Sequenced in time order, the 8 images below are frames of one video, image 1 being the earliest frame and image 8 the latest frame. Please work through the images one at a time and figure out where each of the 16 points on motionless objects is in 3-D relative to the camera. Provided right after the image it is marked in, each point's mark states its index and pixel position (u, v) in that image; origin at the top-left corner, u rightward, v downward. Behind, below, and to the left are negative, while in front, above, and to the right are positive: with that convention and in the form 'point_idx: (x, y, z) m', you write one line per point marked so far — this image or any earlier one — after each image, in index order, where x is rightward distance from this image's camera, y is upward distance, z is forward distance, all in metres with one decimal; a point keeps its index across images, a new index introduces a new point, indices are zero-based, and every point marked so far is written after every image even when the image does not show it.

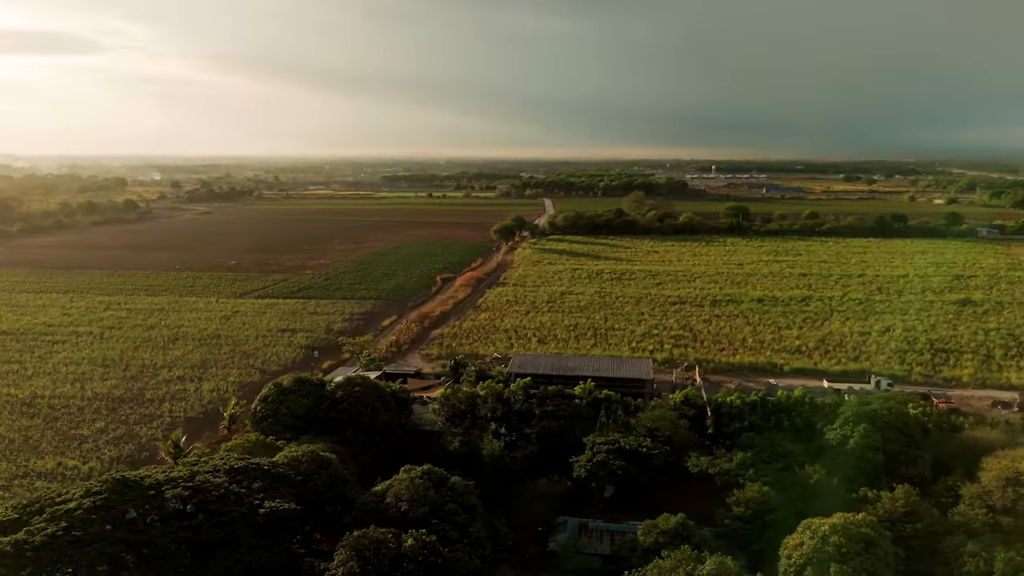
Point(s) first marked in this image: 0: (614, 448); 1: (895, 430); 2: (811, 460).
0: (+1.9, -3.1, +14.1) m
1: (+7.4, -2.8, +14.3) m
2: (+5.9, -3.4, +14.3) m
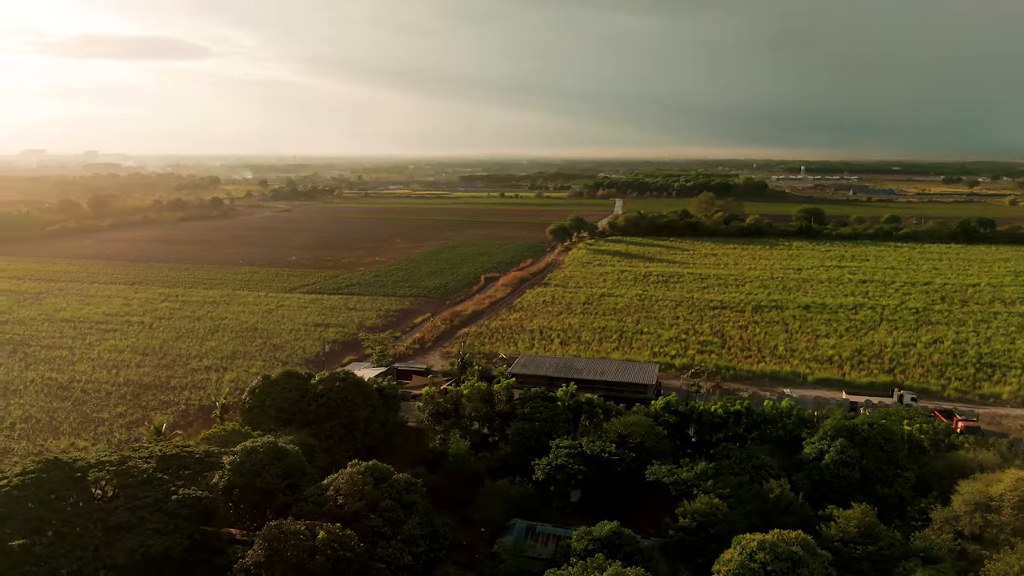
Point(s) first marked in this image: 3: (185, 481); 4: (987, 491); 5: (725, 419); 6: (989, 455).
0: (+1.1, -3.1, +13.9) m
1: (+6.7, -2.9, +13.5) m
2: (+5.1, -3.5, +13.7) m
3: (-4.9, -2.8, +10.3) m
4: (+7.3, -3.1, +11.3) m
5: (+4.5, -2.8, +15.5) m
6: (+8.8, -3.1, +13.5) m
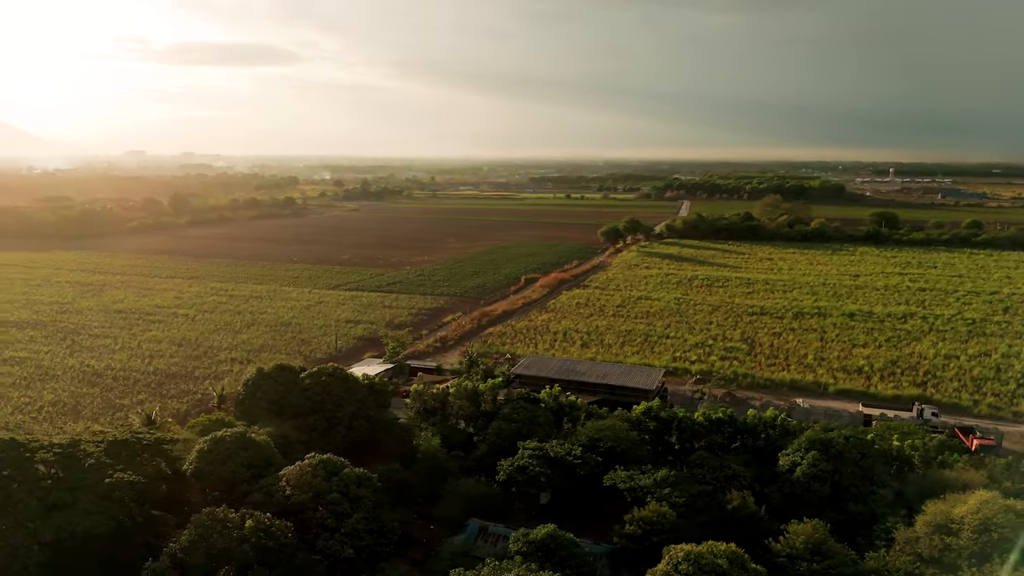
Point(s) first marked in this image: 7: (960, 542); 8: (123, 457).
0: (+0.5, -3.1, +13.9) m
1: (+6.0, -3.1, +12.9) m
2: (+4.4, -3.6, +13.2) m
3: (-5.9, -2.7, +10.9) m
4: (+6.3, -3.3, +10.6) m
5: (+4.0, -2.9, +15.1) m
6: (+8.0, -3.3, +12.7) m
7: (+6.1, -3.5, +10.0) m
8: (-6.2, -2.6, +11.2) m
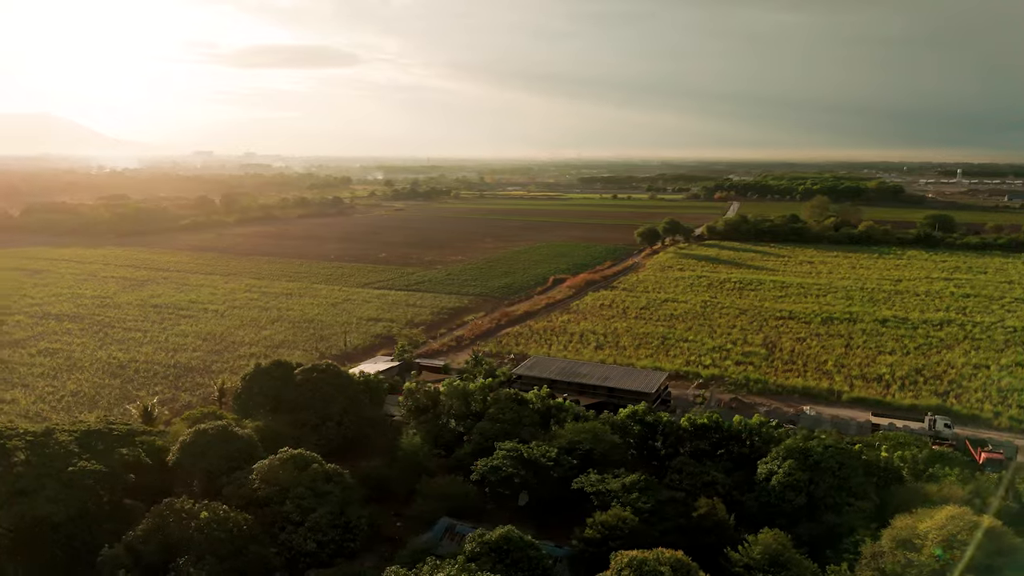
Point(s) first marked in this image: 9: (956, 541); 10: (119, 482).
0: (0.0, -3.1, +13.9) m
1: (+5.4, -3.1, +12.5) m
2: (+3.9, -3.6, +13.0) m
3: (-6.5, -2.6, +11.3) m
4: (+5.6, -3.3, +10.2) m
5: (+3.6, -2.9, +14.9) m
6: (+7.5, -3.4, +12.2) m
7: (+5.4, -3.6, +9.7) m
8: (-6.8, -2.5, +11.6) m
9: (+5.9, -3.3, +9.6) m
10: (-6.2, -2.9, +11.1) m
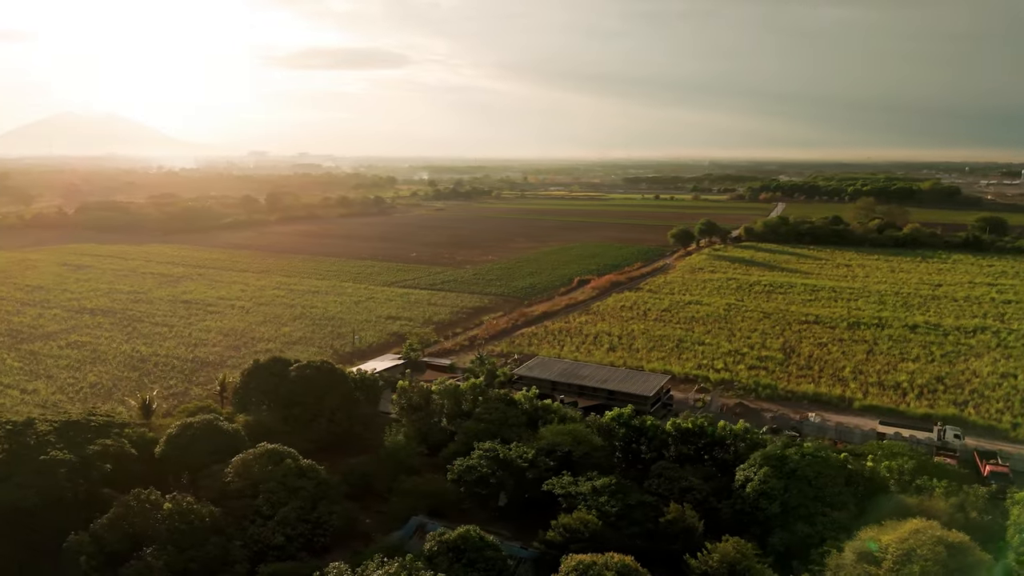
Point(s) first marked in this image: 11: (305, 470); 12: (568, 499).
0: (-0.4, -3.2, +13.9) m
1: (+4.9, -3.2, +12.2) m
2: (+3.4, -3.7, +12.8) m
3: (-7.1, -2.5, +11.7) m
4: (+5.0, -3.4, +9.9) m
5: (+3.3, -3.0, +14.7) m
6: (+6.9, -3.5, +11.7) m
7: (+4.7, -3.6, +9.4) m
8: (-7.3, -2.5, +12.1) m
9: (+5.2, -3.4, +9.3) m
10: (-6.7, -2.9, +11.5) m
11: (-3.6, -3.1, +12.7) m
12: (+1.0, -3.6, +12.4) m
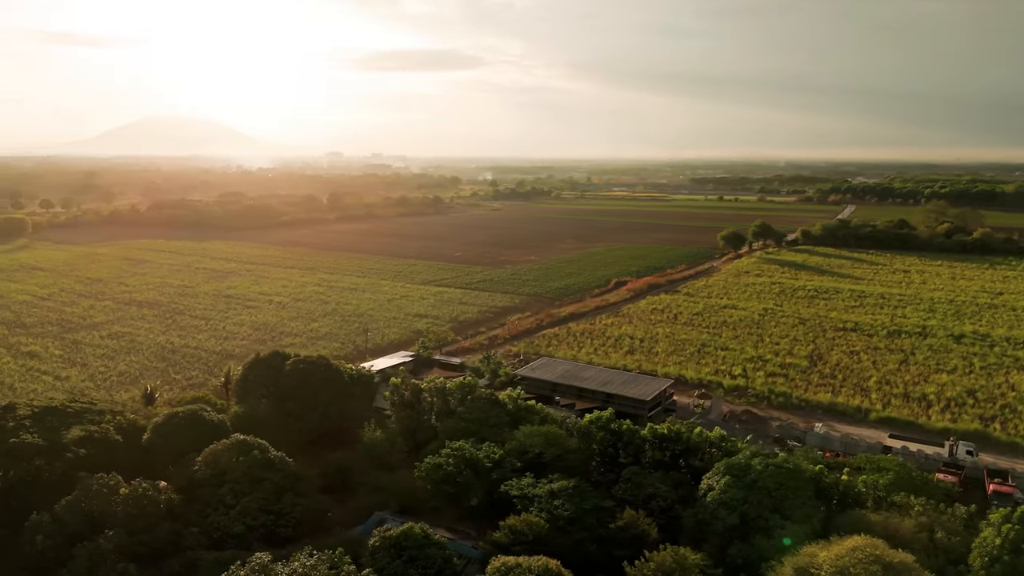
0: (-1.0, -3.2, +14.0) m
1: (+4.1, -3.3, +11.9) m
2: (+2.7, -3.8, +12.5) m
3: (-7.8, -2.4, +12.4) m
4: (+4.0, -3.5, +9.5) m
5: (+2.7, -3.0, +14.4) m
6: (+6.1, -3.6, +11.2) m
7: (+3.7, -3.7, +9.0) m
8: (-8.1, -2.3, +12.8) m
9: (+4.1, -3.5, +8.9) m
10: (-7.5, -2.7, +12.2) m
11: (-4.3, -3.1, +13.1) m
12: (+0.2, -3.6, +12.4) m
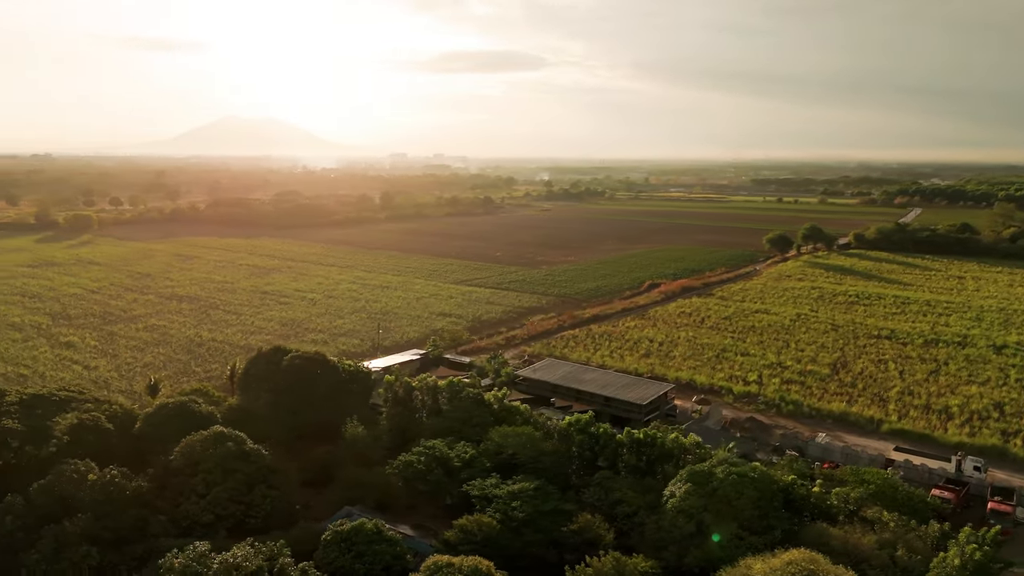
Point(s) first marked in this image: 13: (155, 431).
0: (-1.5, -3.1, +14.1) m
1: (+3.4, -3.4, +11.6) m
2: (+2.0, -3.8, +12.3) m
3: (-8.5, -2.3, +13.0) m
4: (+3.1, -3.6, +9.3) m
5: (+2.2, -3.1, +14.3) m
6: (+5.3, -3.7, +10.8) m
7: (+2.7, -3.8, +8.8) m
8: (-8.6, -2.2, +13.4) m
9: (+3.2, -3.6, +8.7) m
10: (-8.2, -2.6, +12.8) m
11: (-4.9, -3.0, +13.5) m
12: (-0.4, -3.6, +12.4) m
13: (-7.0, -2.9, +14.5) m
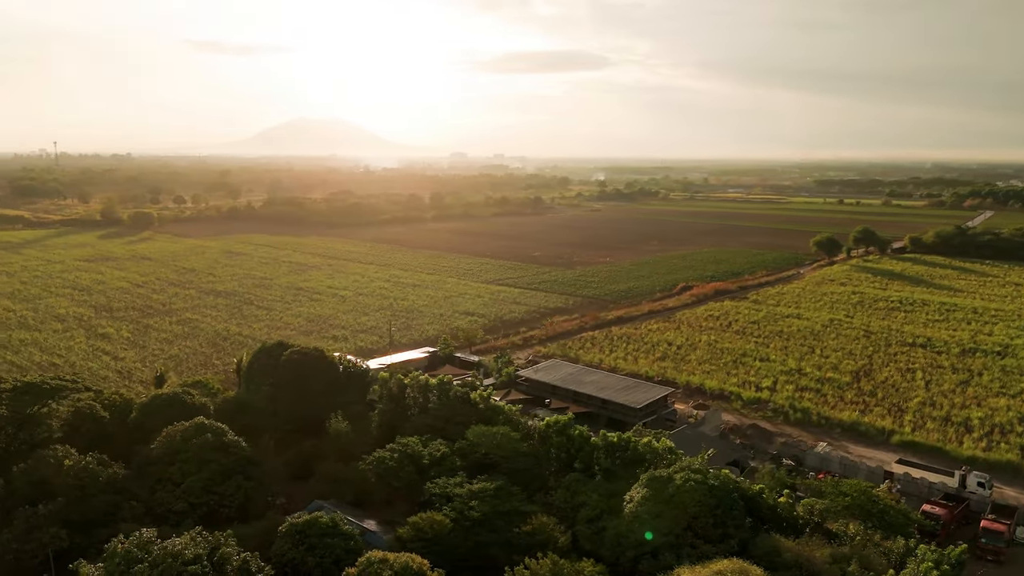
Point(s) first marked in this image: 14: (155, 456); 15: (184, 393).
0: (-2.1, -3.1, +14.2) m
1: (+2.7, -3.4, +11.4) m
2: (+1.4, -3.8, +12.2) m
3: (-9.0, -2.2, +13.7) m
4: (+2.2, -3.6, +9.1) m
5: (+1.7, -3.1, +14.1) m
6: (+4.5, -3.8, +10.4) m
7: (+1.8, -3.8, +8.6) m
8: (-9.2, -2.1, +14.1) m
9: (+2.2, -3.6, +8.5) m
10: (-8.8, -2.5, +13.5) m
11: (-5.4, -3.0, +13.9) m
12: (-1.1, -3.6, +12.5) m
13: (-7.5, -2.8, +15.1) m
14: (-6.6, -3.1, +13.5) m
15: (-7.1, -2.3, +16.0) m
